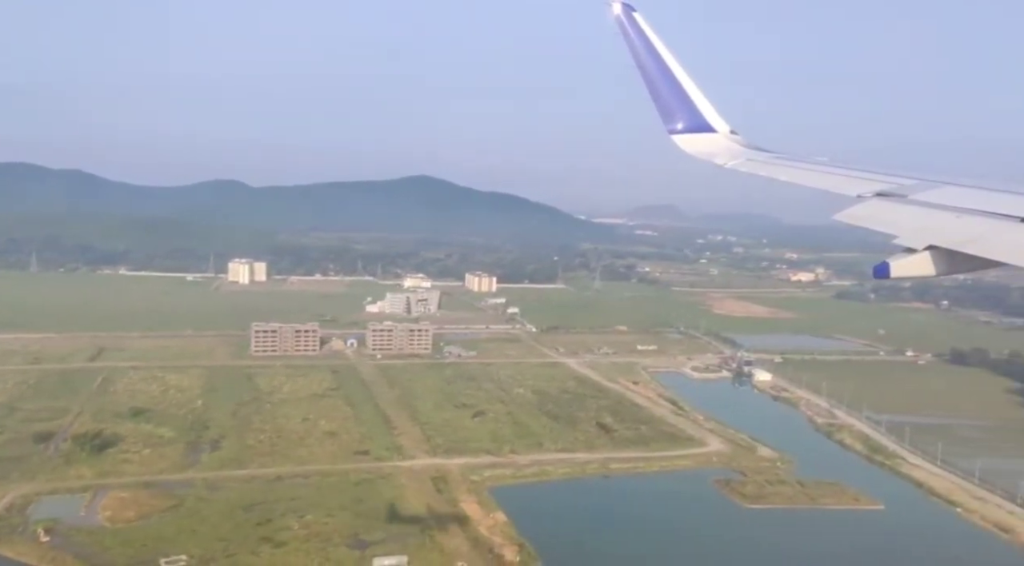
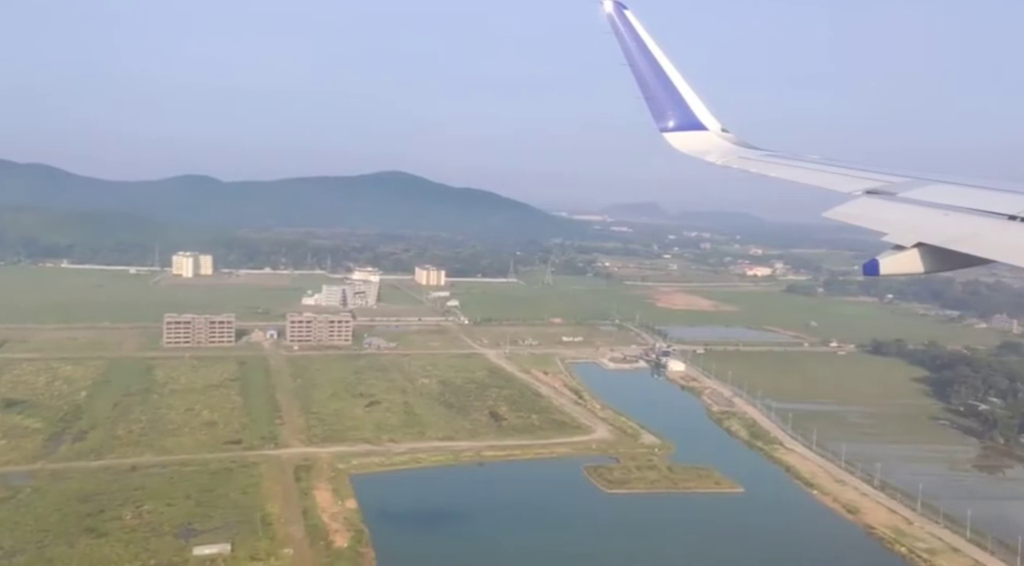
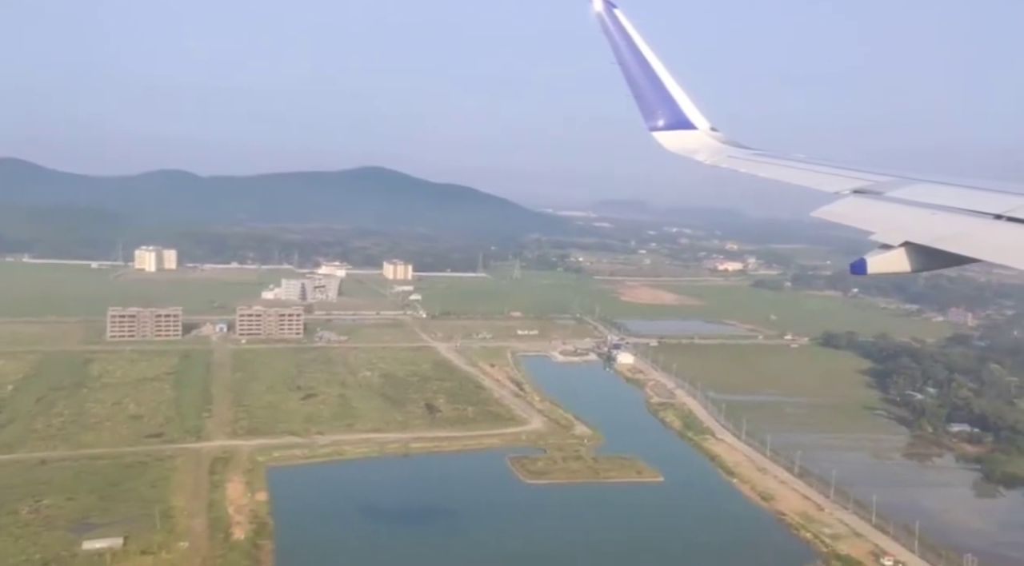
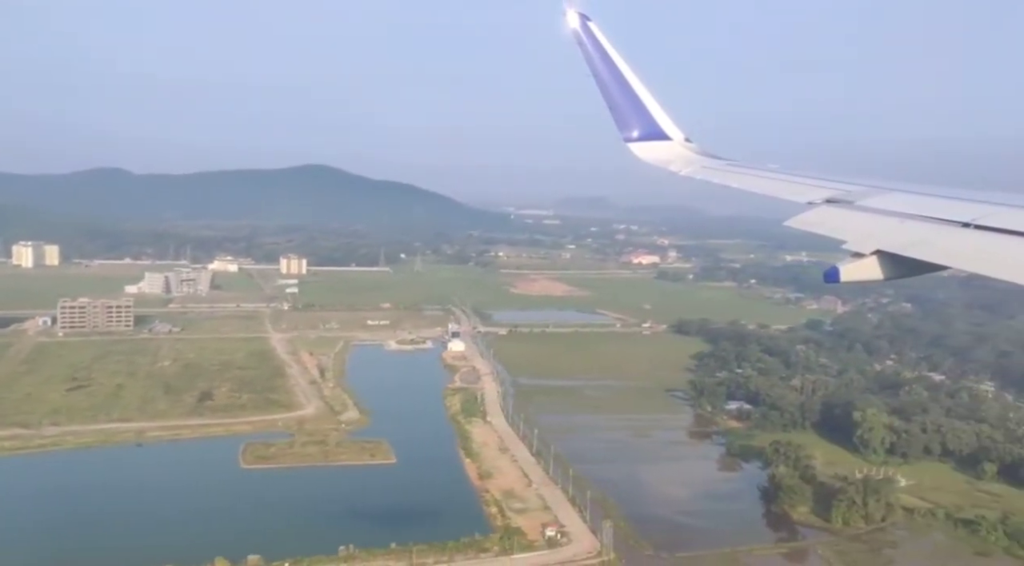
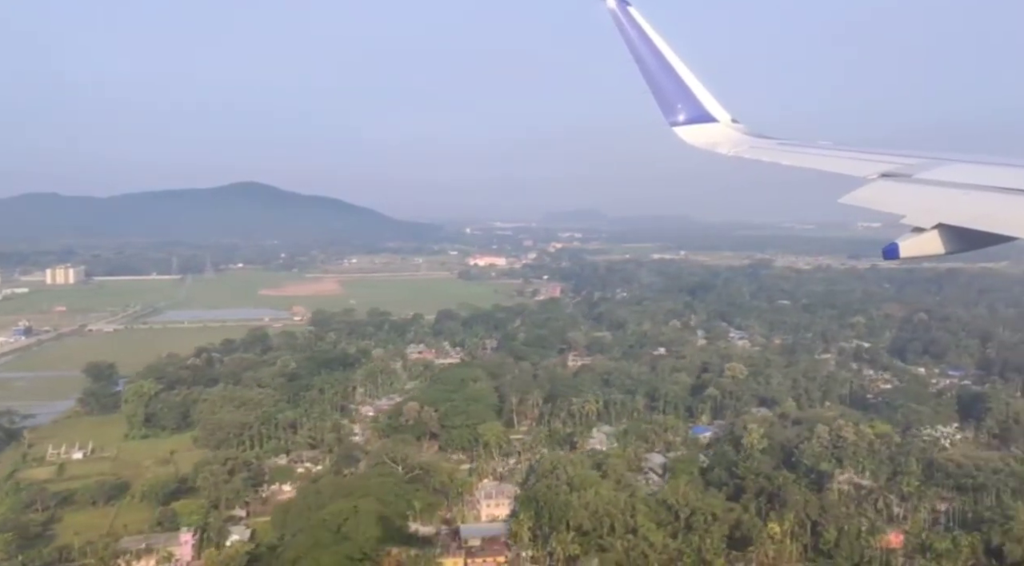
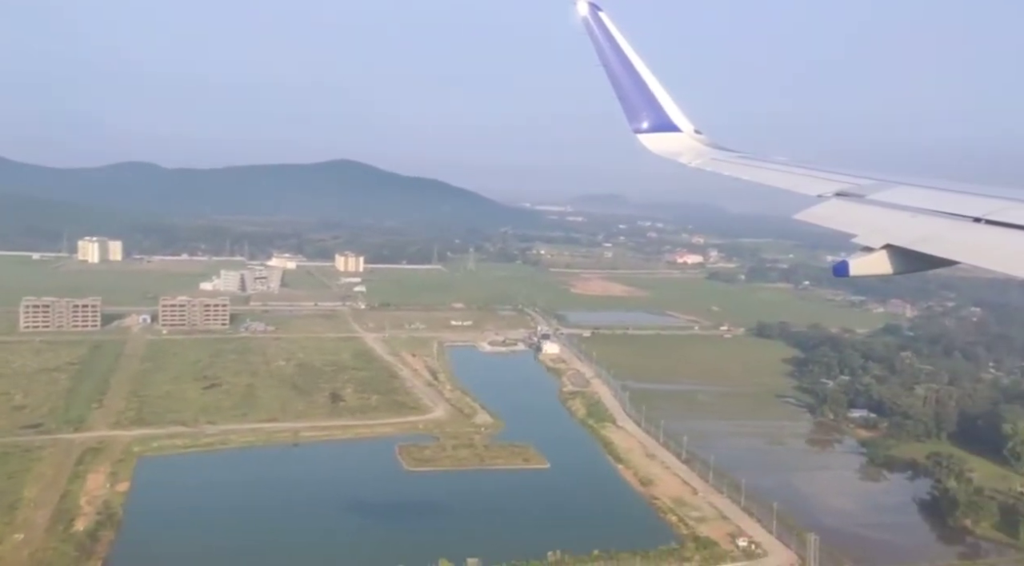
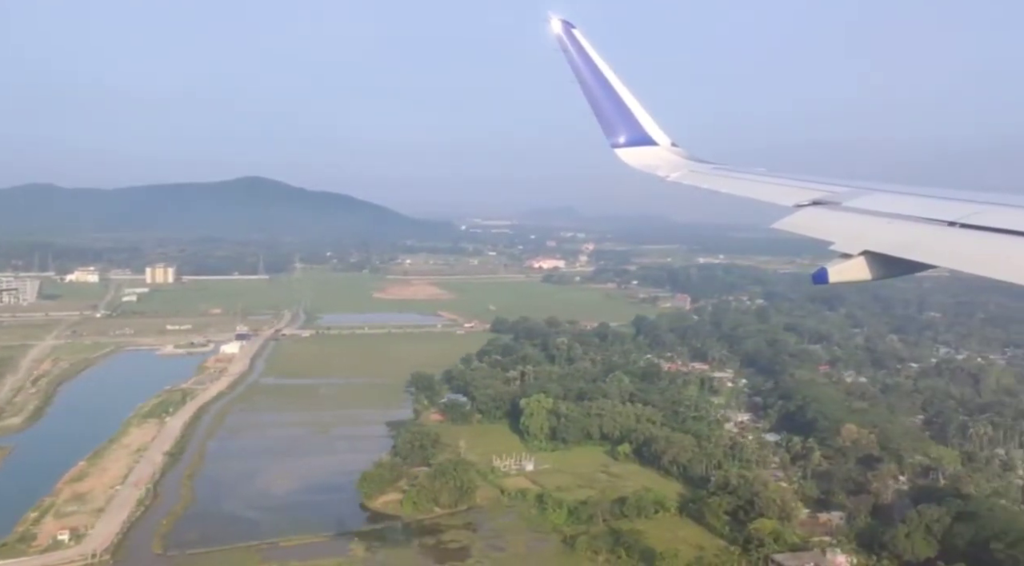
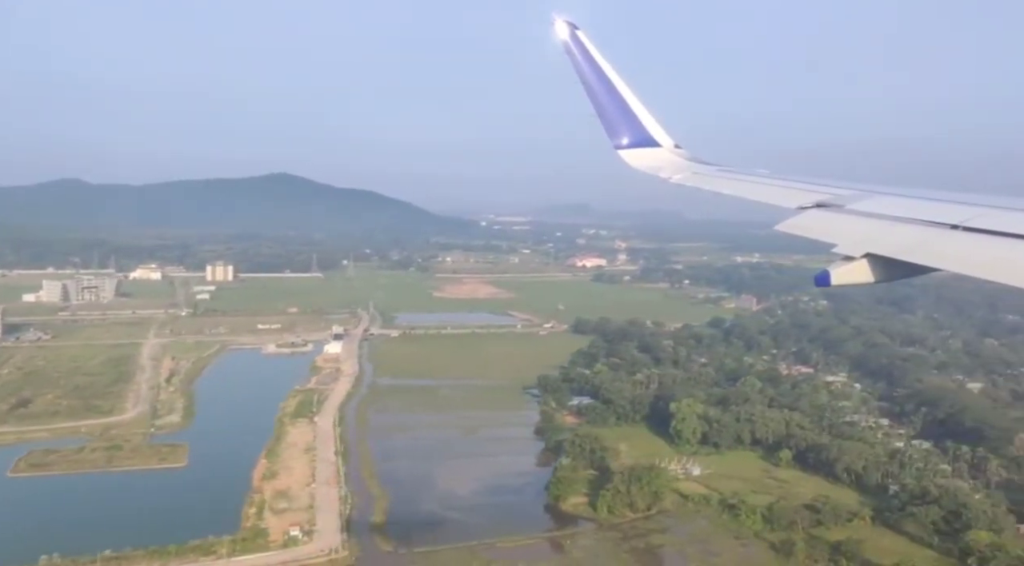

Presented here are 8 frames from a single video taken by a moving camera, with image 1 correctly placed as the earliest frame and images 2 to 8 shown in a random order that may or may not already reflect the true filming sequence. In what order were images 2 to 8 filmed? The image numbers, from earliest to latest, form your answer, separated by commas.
2, 3, 6, 4, 8, 7, 5
